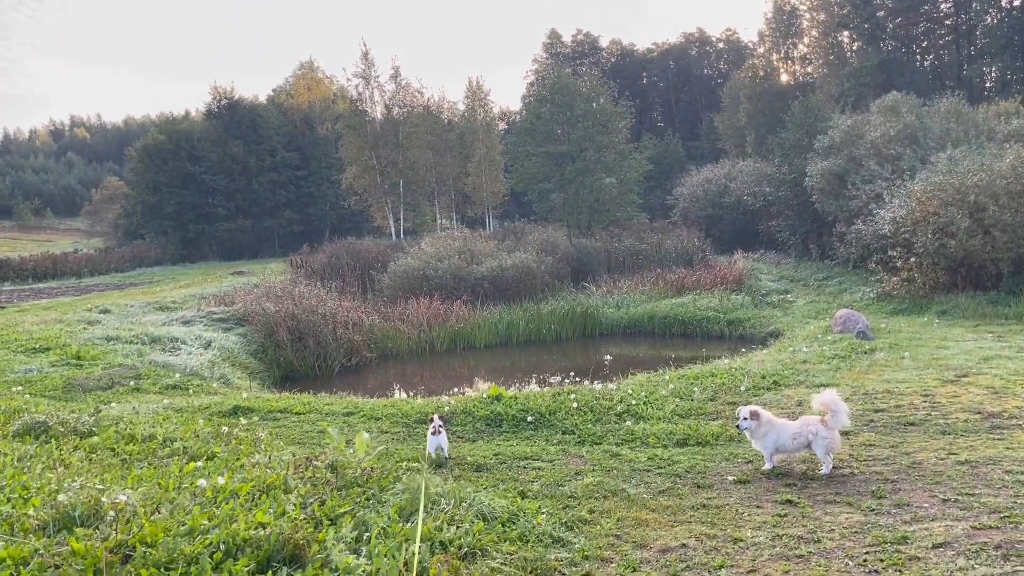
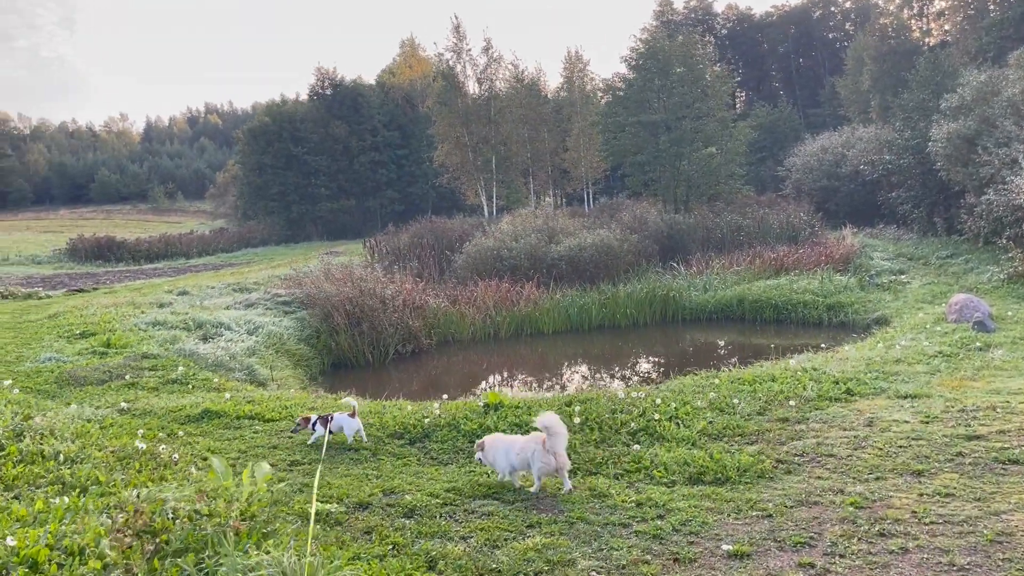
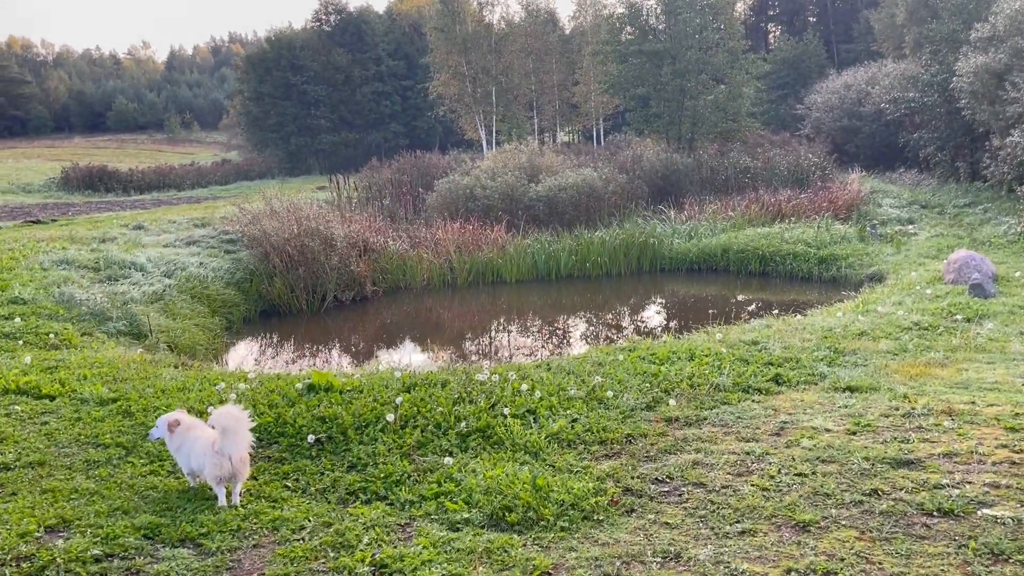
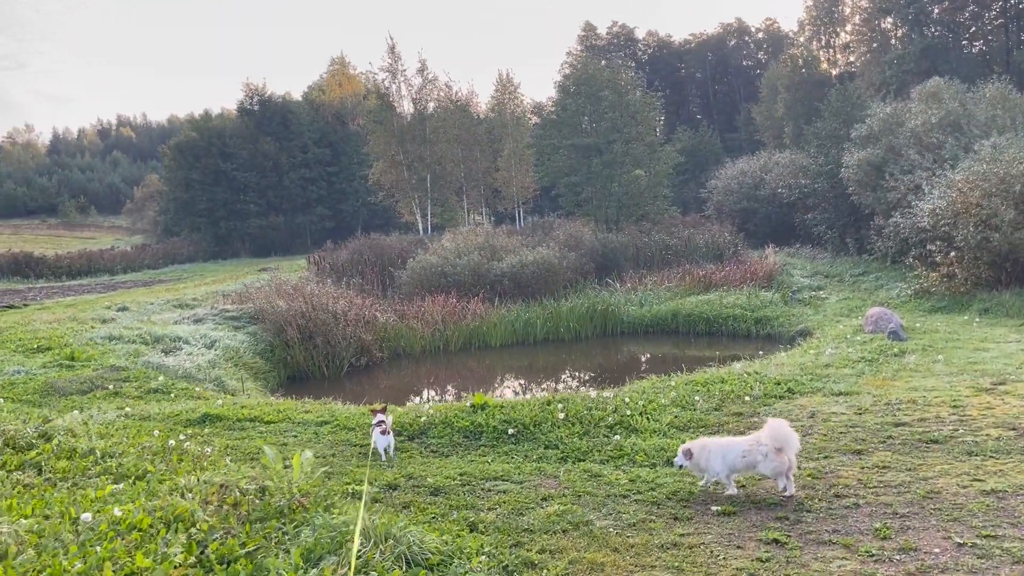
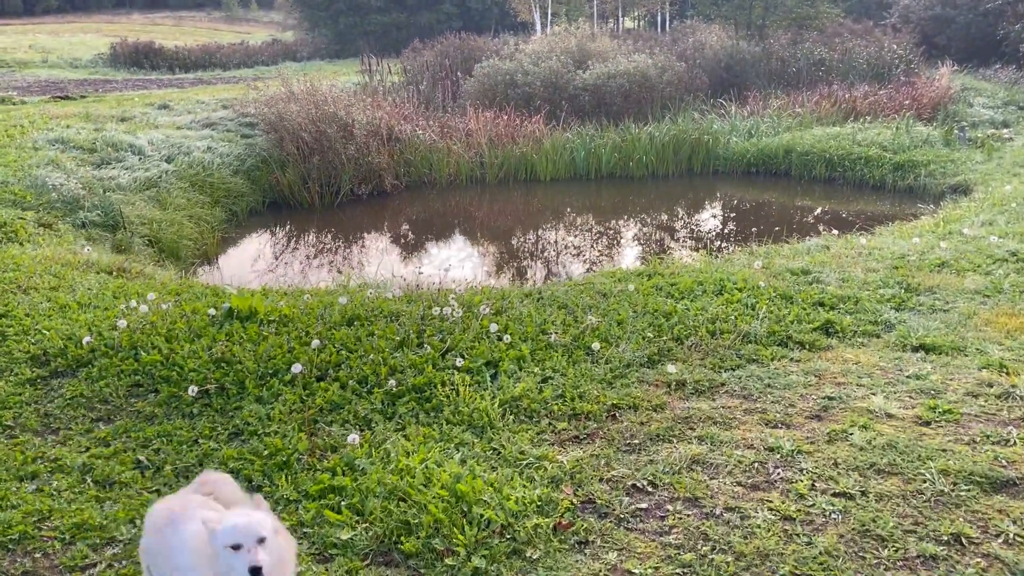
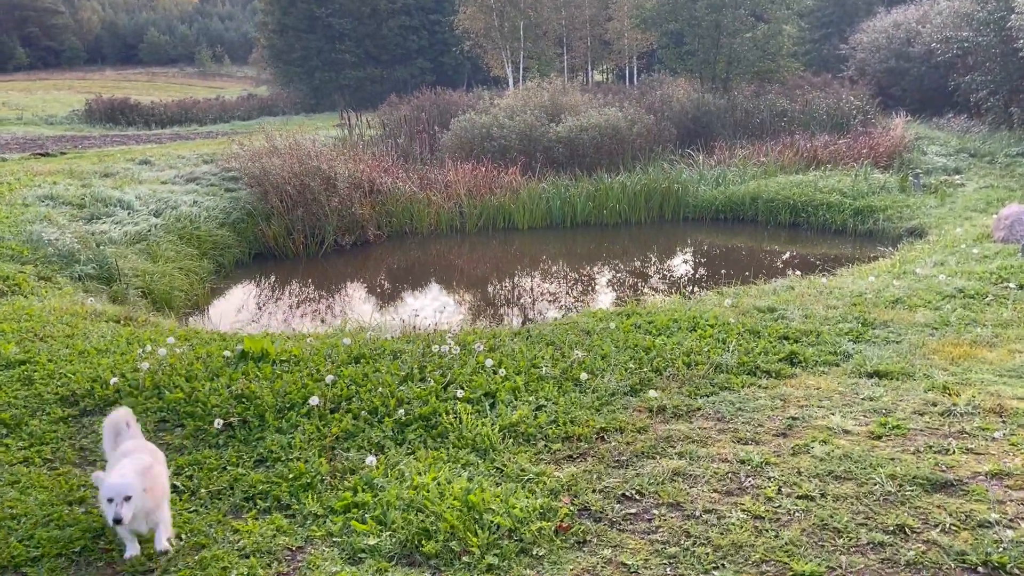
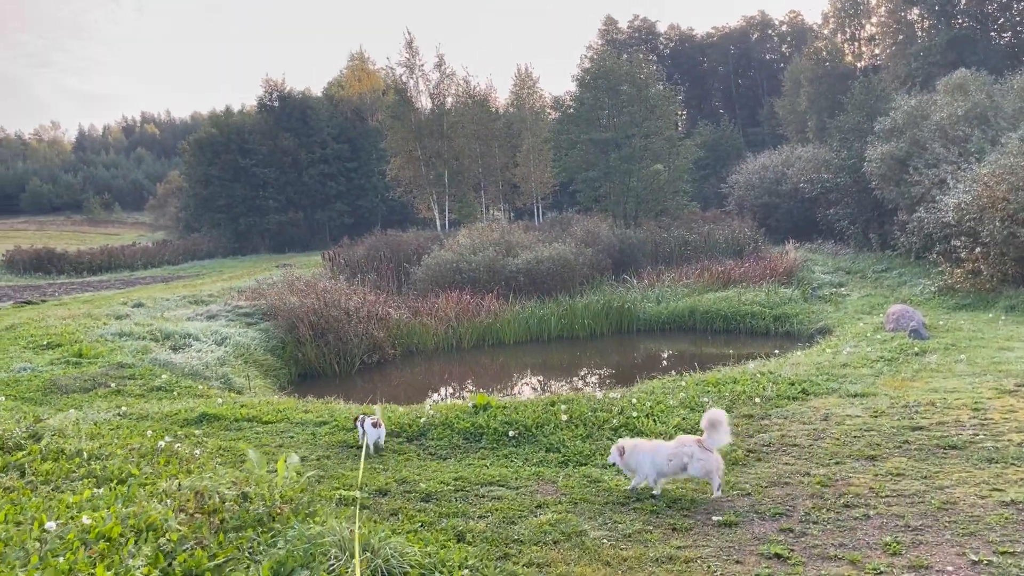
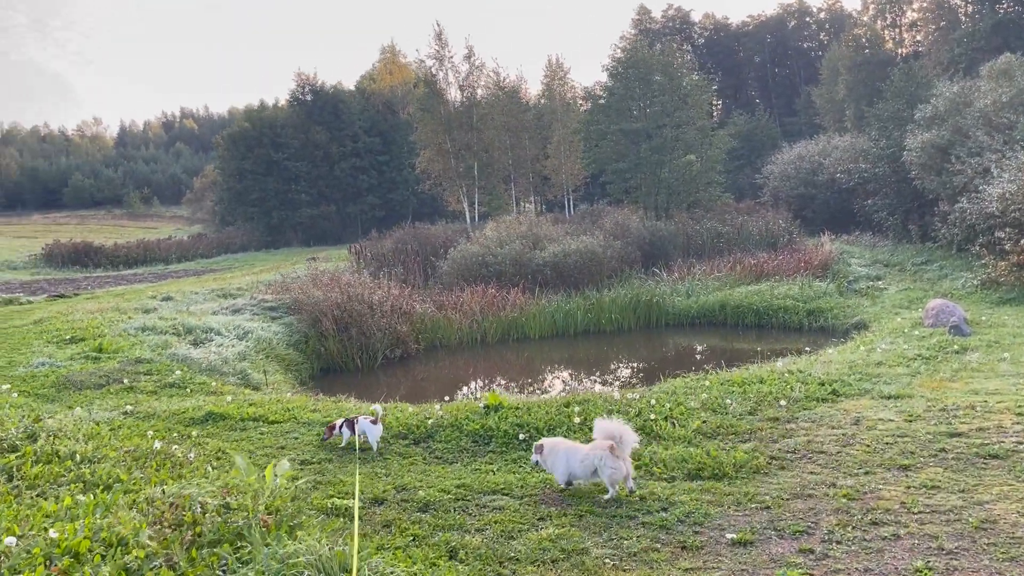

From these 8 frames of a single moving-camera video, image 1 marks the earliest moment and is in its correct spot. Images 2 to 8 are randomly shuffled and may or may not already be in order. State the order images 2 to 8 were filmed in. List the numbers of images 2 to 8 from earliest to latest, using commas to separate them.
4, 7, 8, 2, 3, 6, 5
